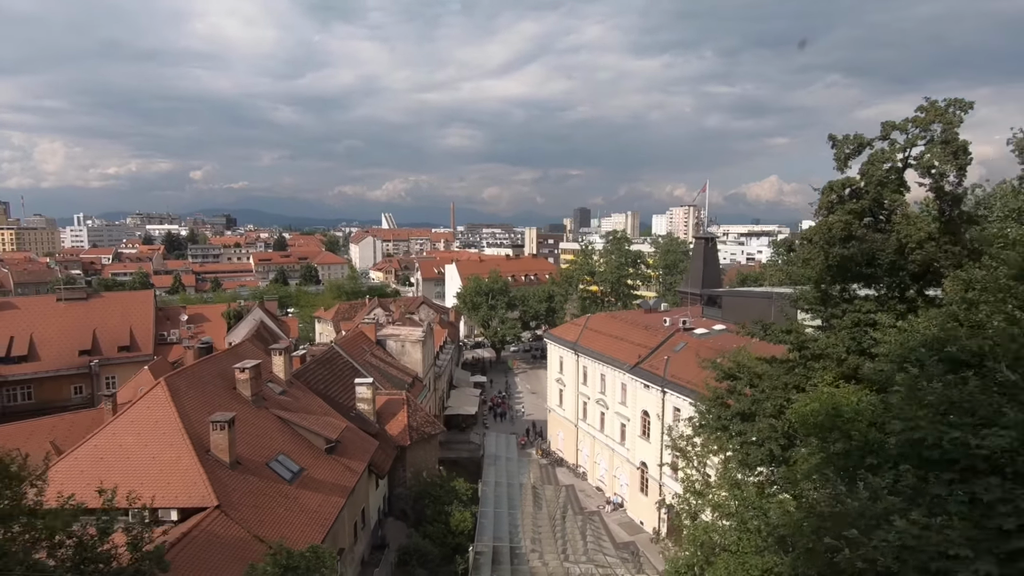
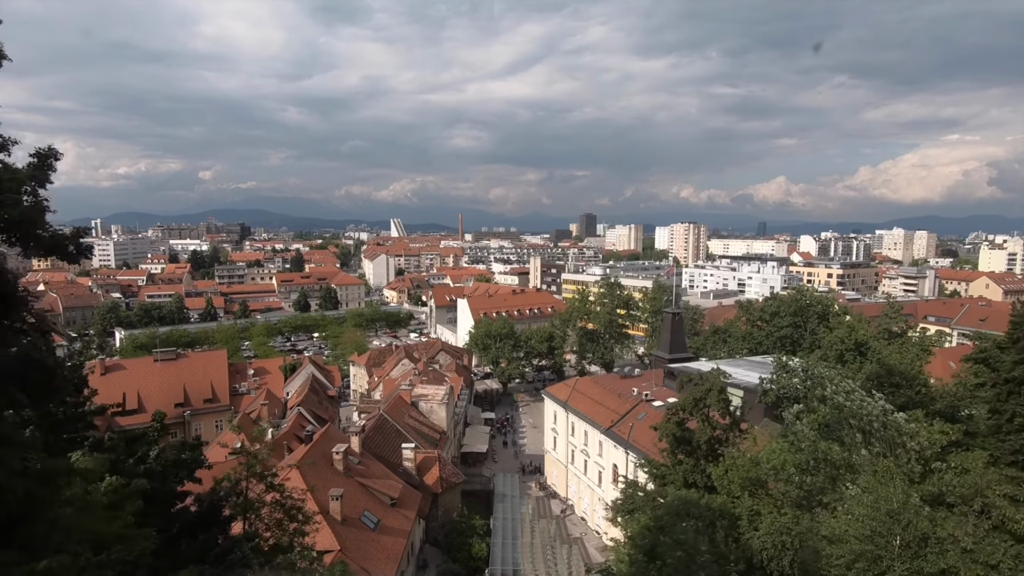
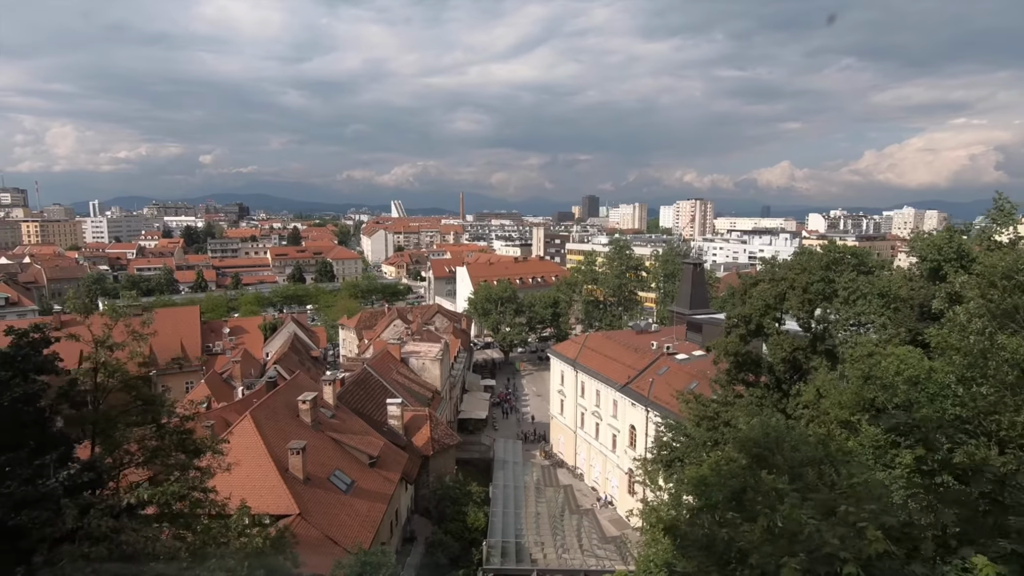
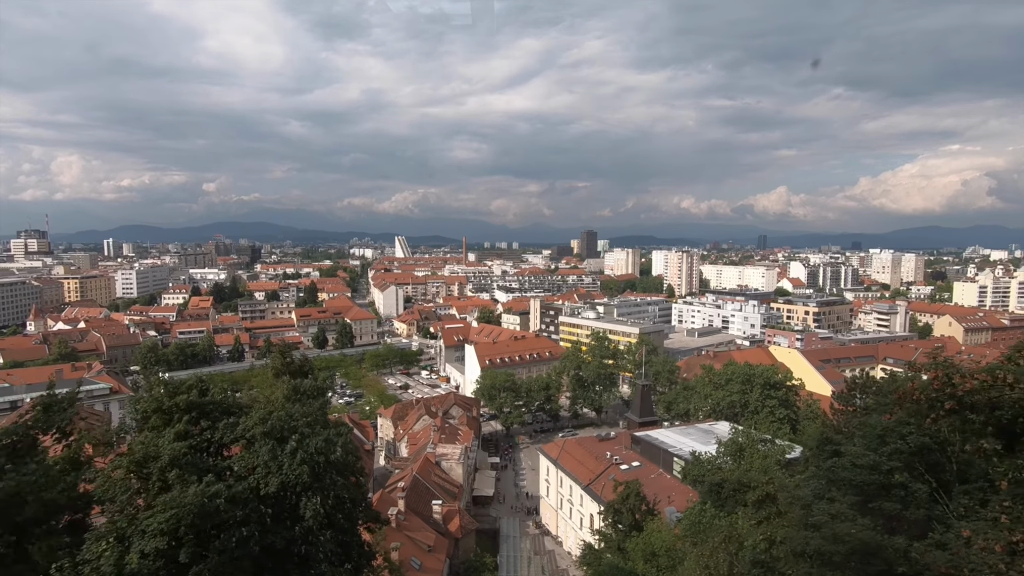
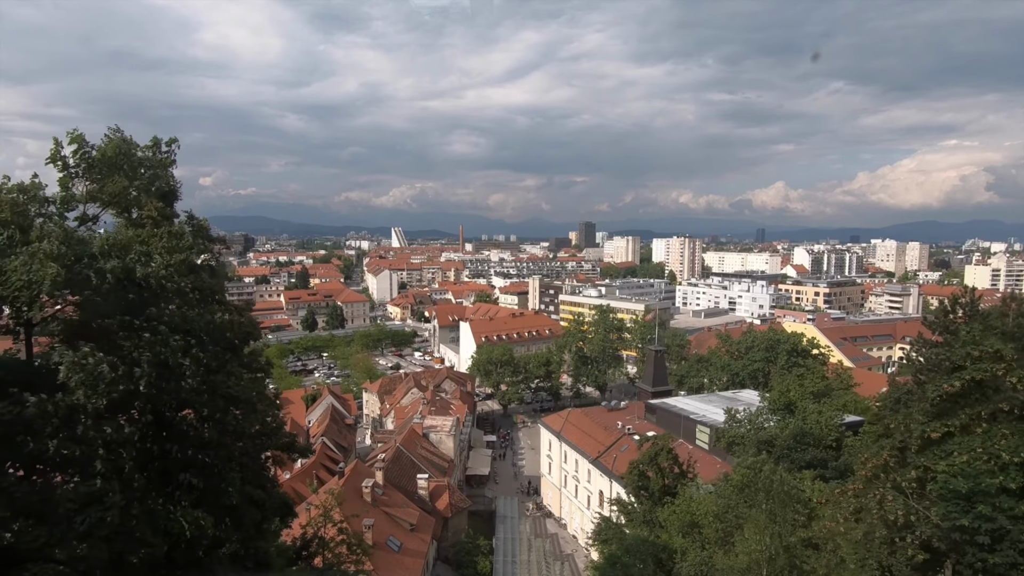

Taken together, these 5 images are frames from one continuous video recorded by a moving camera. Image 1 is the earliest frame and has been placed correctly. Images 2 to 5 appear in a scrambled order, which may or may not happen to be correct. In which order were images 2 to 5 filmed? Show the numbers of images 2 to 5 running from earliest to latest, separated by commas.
3, 2, 5, 4
